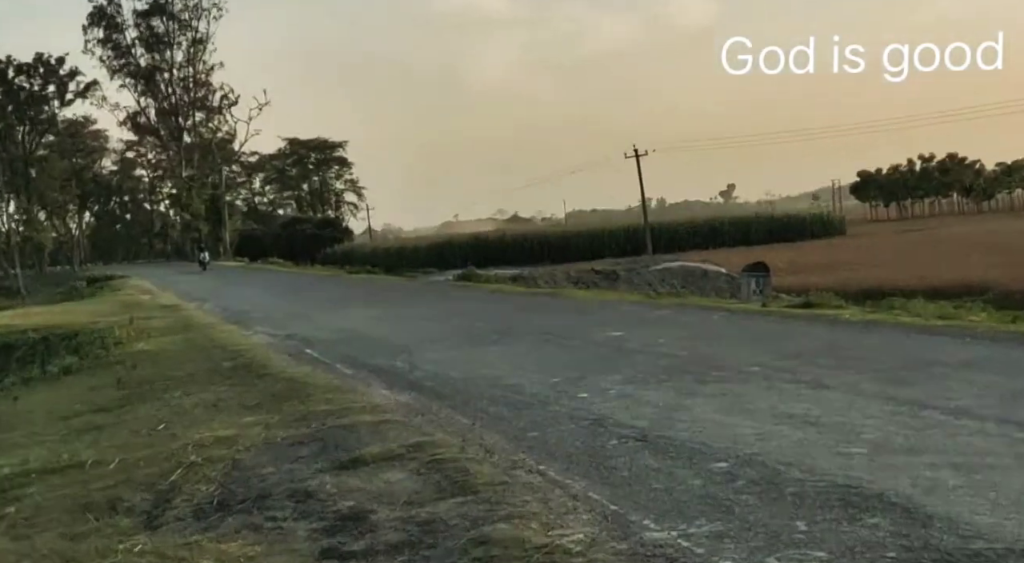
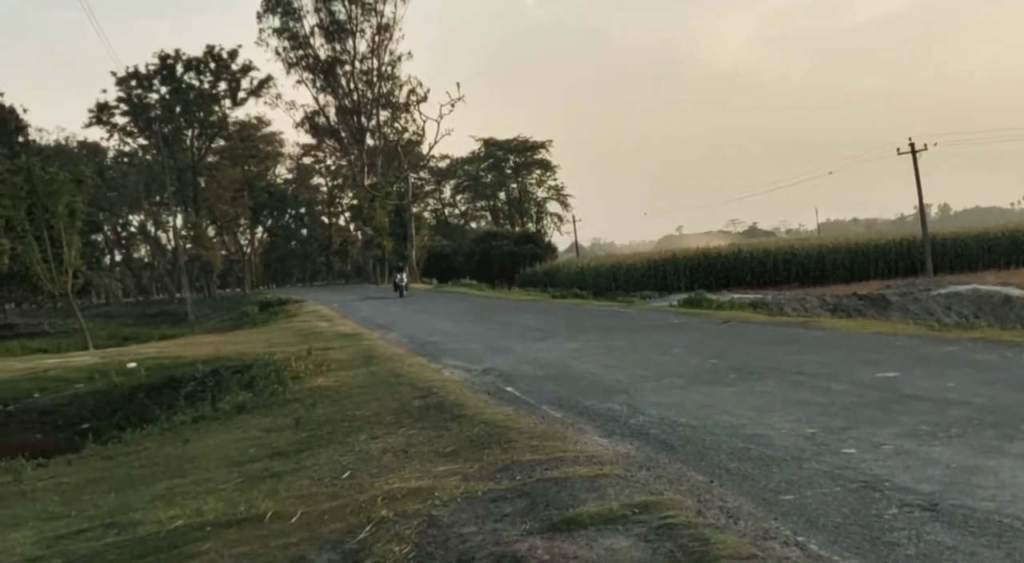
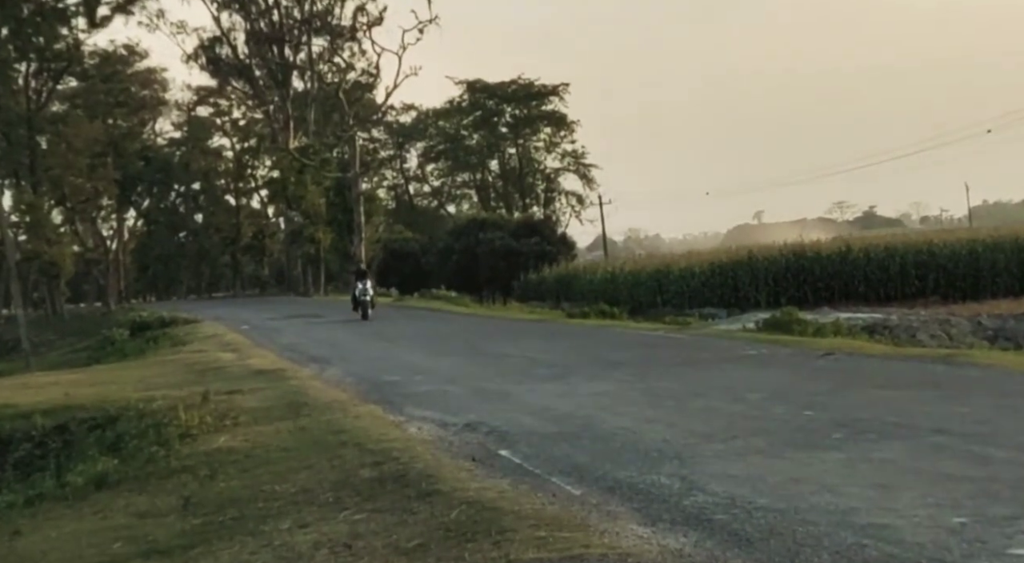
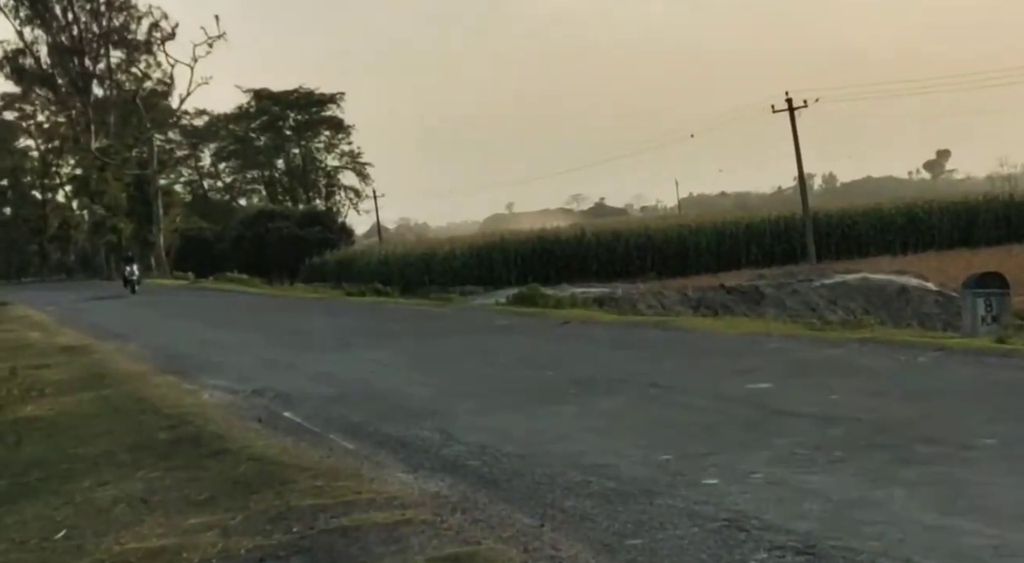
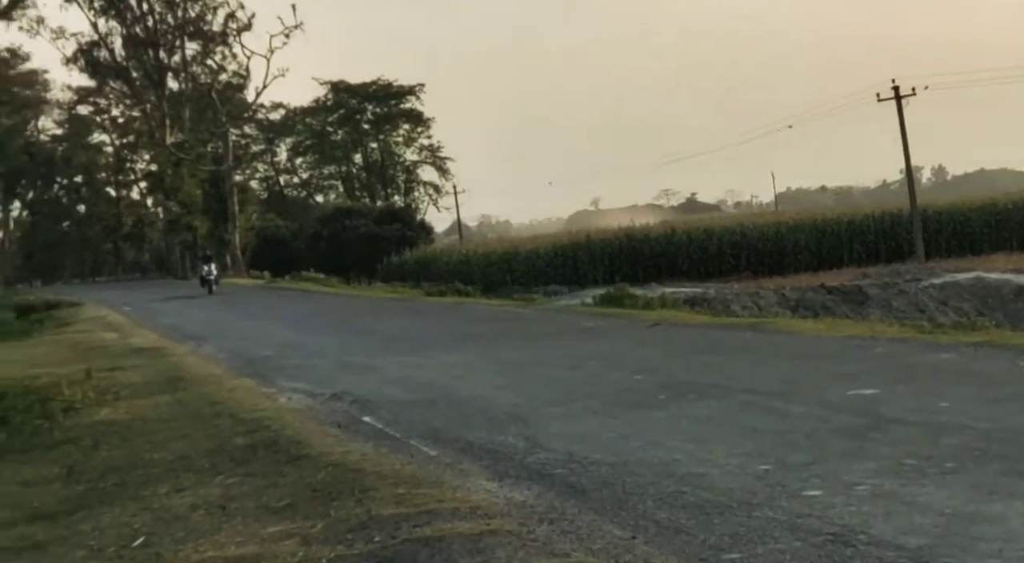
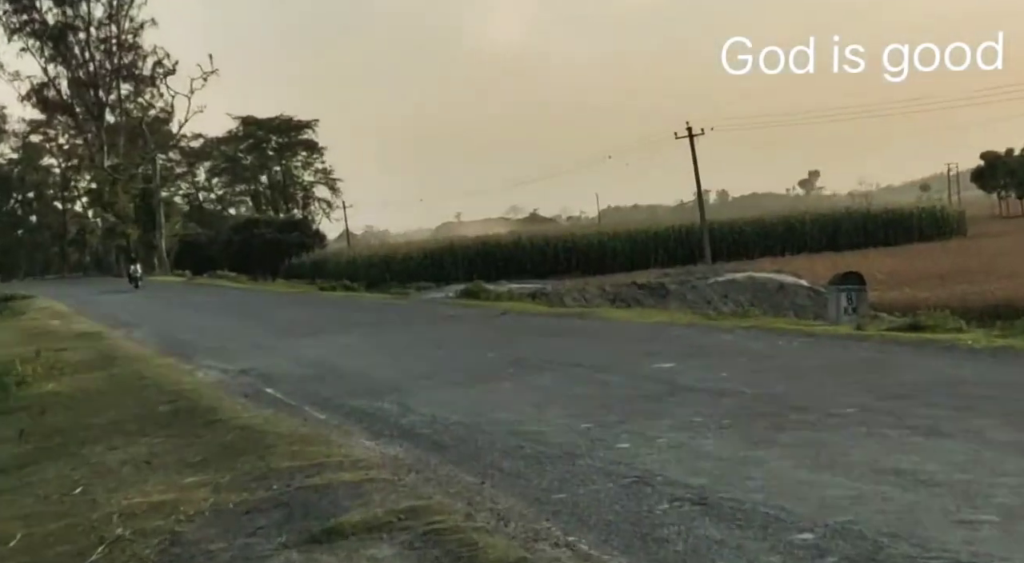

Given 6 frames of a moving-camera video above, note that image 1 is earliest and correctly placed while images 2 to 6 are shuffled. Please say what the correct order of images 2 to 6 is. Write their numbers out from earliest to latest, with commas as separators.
6, 4, 5, 2, 3
